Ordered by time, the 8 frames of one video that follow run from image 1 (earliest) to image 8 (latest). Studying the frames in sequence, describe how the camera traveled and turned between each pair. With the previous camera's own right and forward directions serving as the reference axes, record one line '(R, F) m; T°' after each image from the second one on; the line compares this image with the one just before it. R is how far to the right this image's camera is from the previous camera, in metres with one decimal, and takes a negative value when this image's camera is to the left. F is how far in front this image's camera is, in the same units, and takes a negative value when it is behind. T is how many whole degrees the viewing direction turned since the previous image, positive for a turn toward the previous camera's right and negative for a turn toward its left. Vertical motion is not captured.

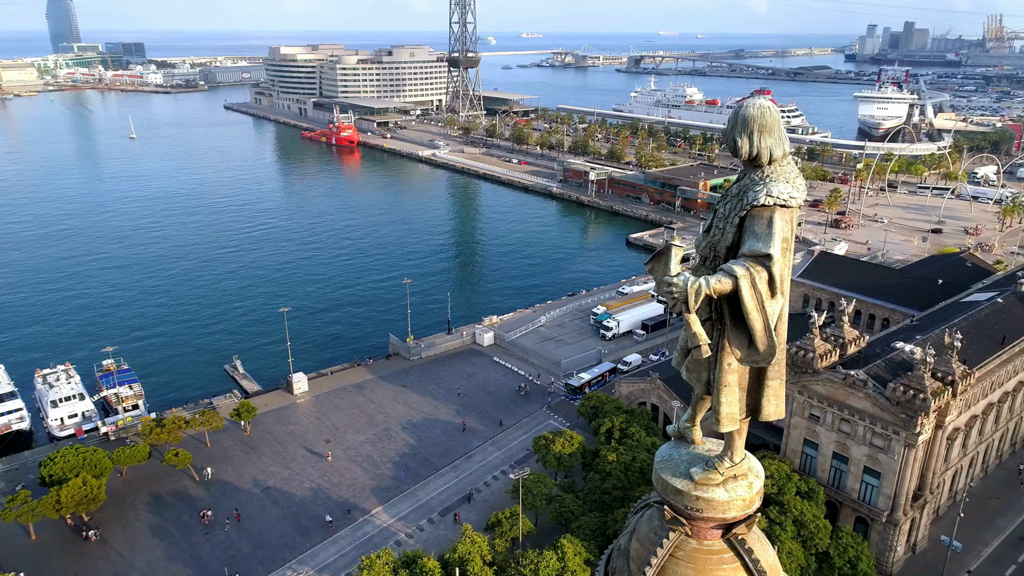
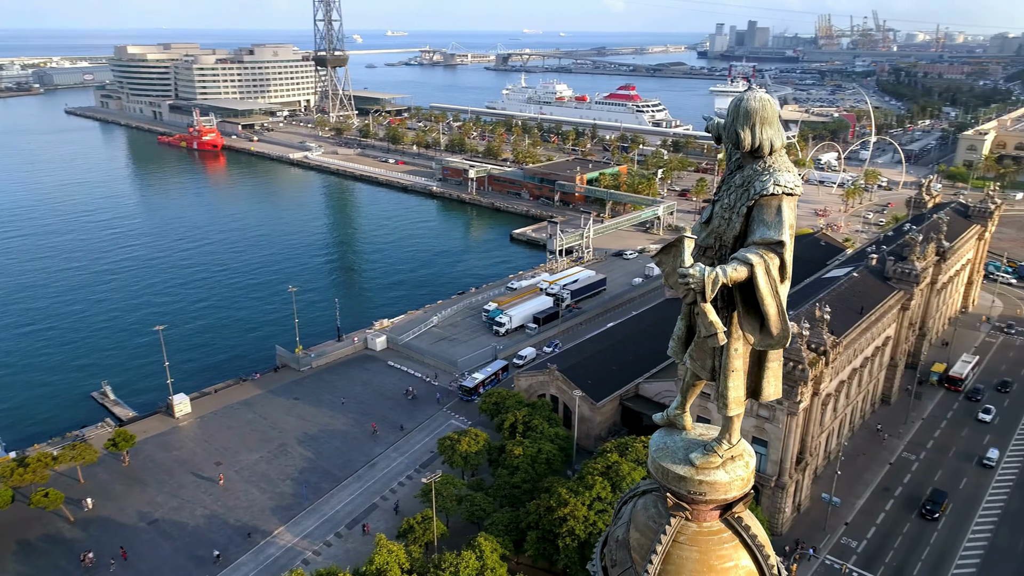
(-0.9, +0.2) m; +10°
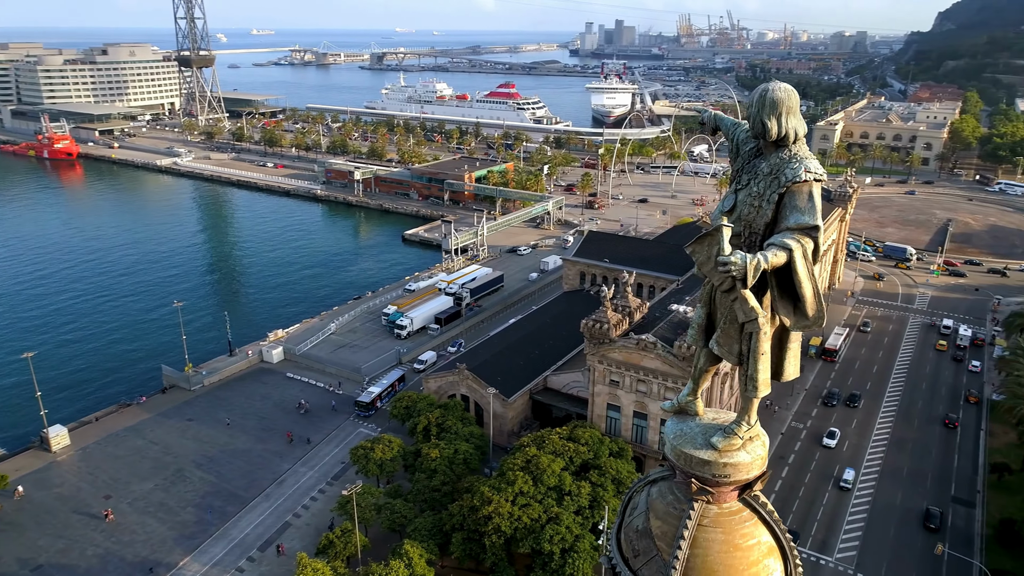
(-1.0, +0.2) m; +9°
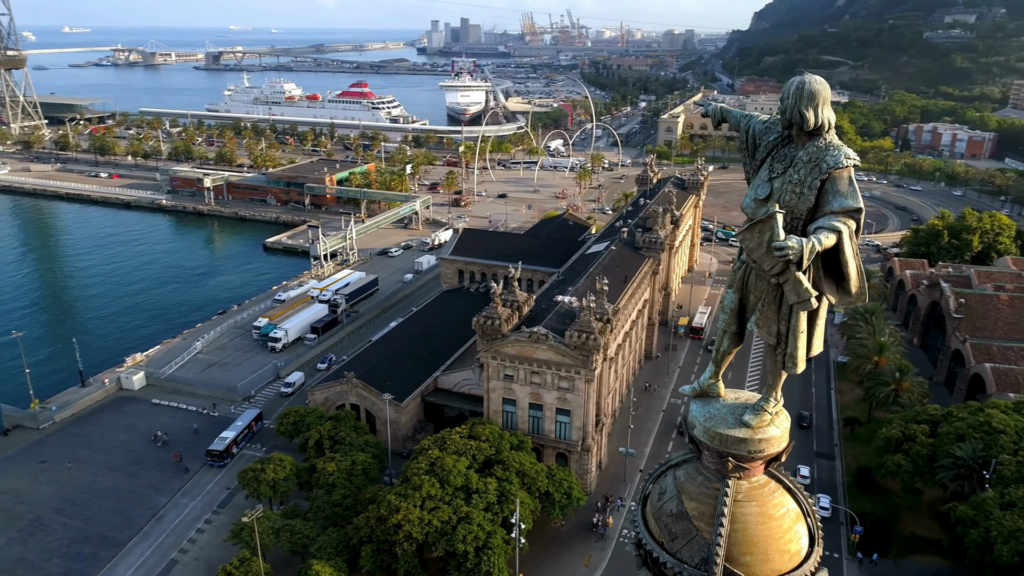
(-1.4, +0.2) m; +11°
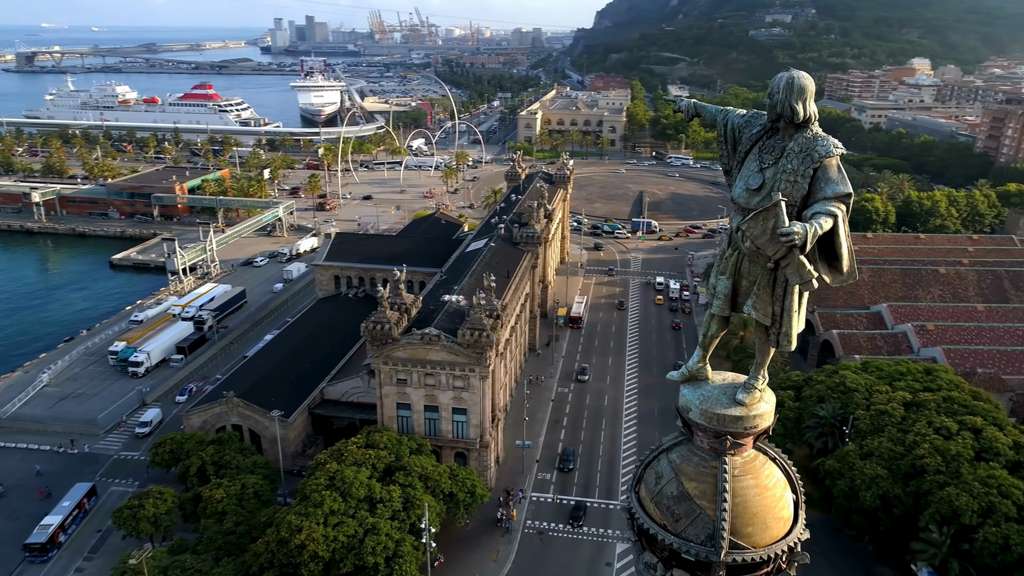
(-1.1, +0.2) m; +11°
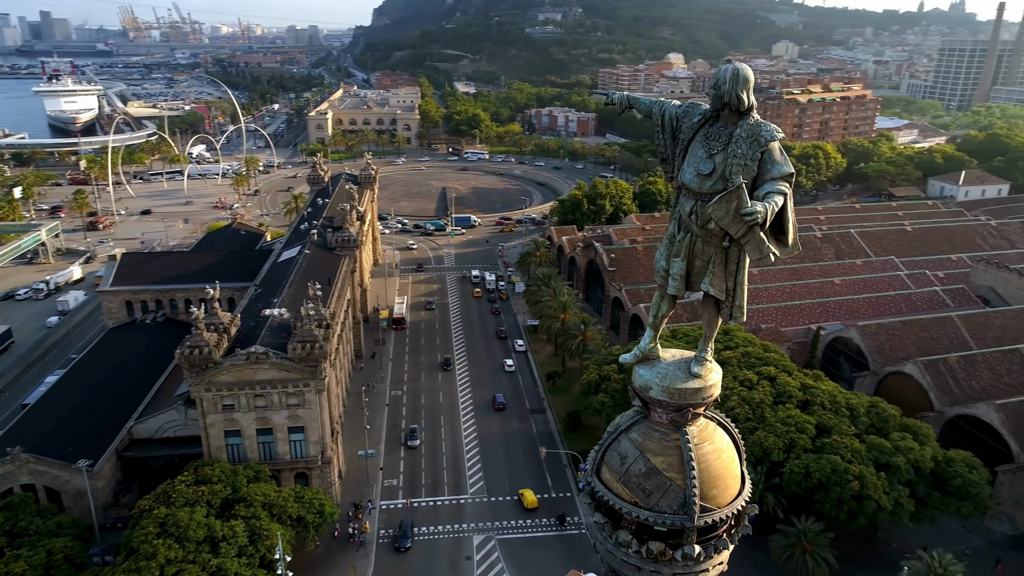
(-1.4, +0.3) m; +16°
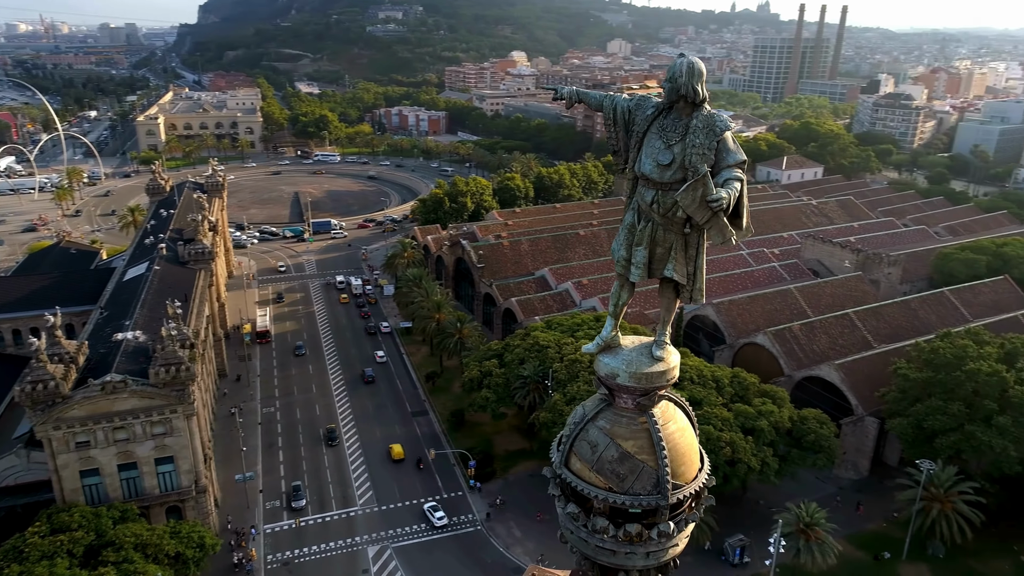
(-1.0, +0.2) m; +11°
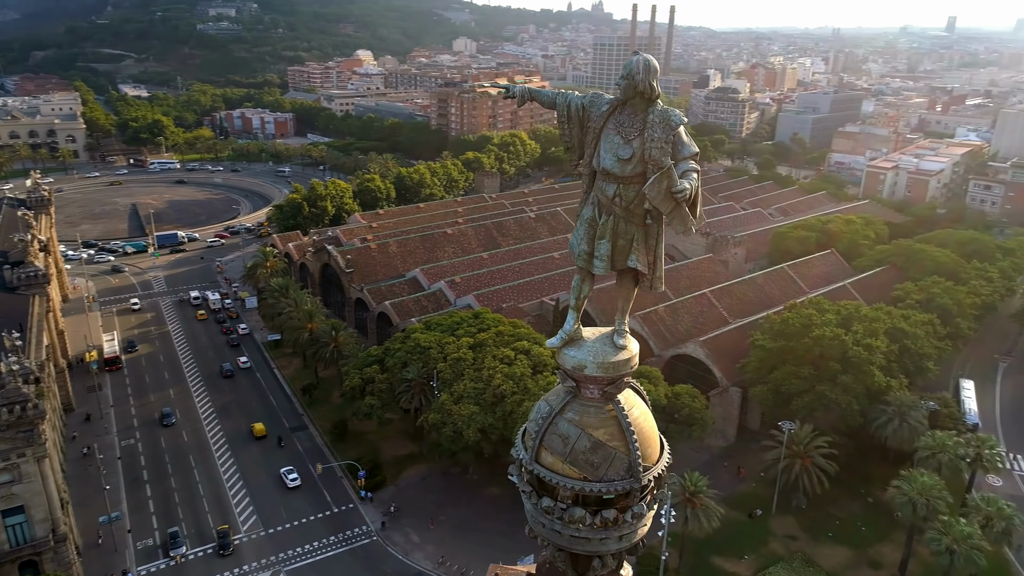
(-1.0, +0.1) m; +11°
